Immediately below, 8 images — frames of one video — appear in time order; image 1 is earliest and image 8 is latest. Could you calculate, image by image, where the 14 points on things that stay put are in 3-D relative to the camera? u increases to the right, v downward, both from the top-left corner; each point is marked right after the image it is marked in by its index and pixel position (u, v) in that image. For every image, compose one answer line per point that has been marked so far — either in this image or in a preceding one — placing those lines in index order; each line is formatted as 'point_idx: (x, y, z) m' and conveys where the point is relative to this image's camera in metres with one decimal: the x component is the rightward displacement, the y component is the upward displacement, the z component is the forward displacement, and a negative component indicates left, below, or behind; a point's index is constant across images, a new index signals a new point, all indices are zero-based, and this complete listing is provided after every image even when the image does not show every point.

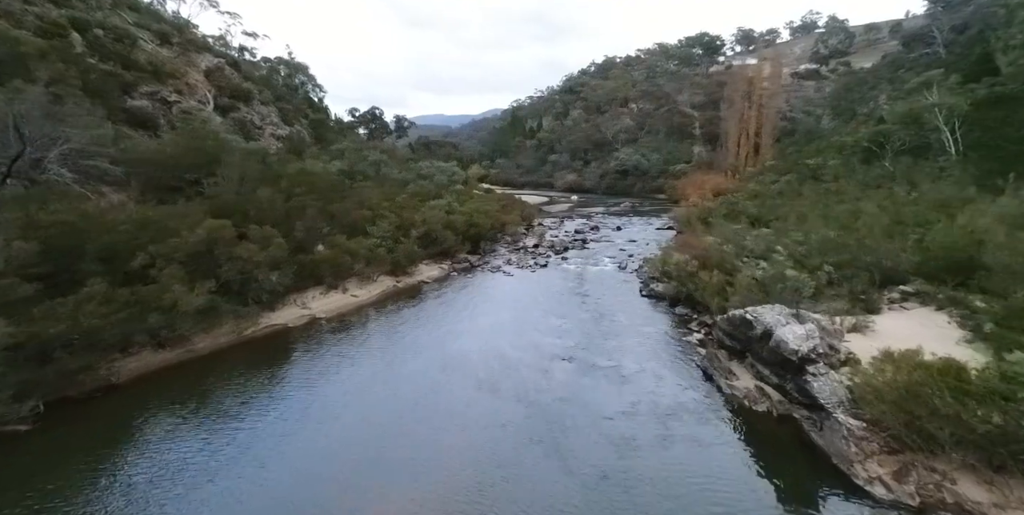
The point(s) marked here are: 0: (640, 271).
0: (+4.3, -0.6, +17.4) m
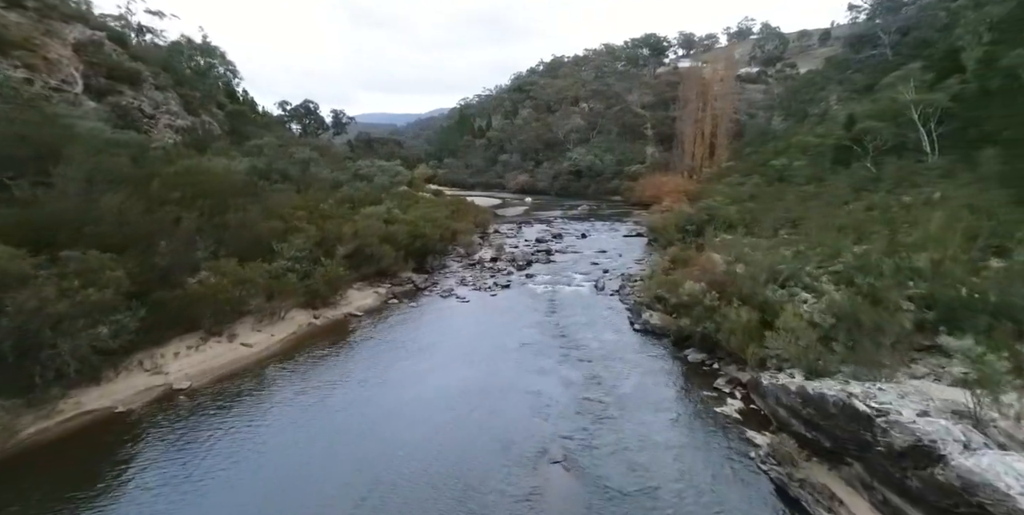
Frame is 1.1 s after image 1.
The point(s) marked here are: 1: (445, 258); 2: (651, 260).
0: (+3.1, -1.1, +14.5) m
1: (-2.6, -0.2, +20.0) m
2: (+4.7, -0.4, +17.8) m
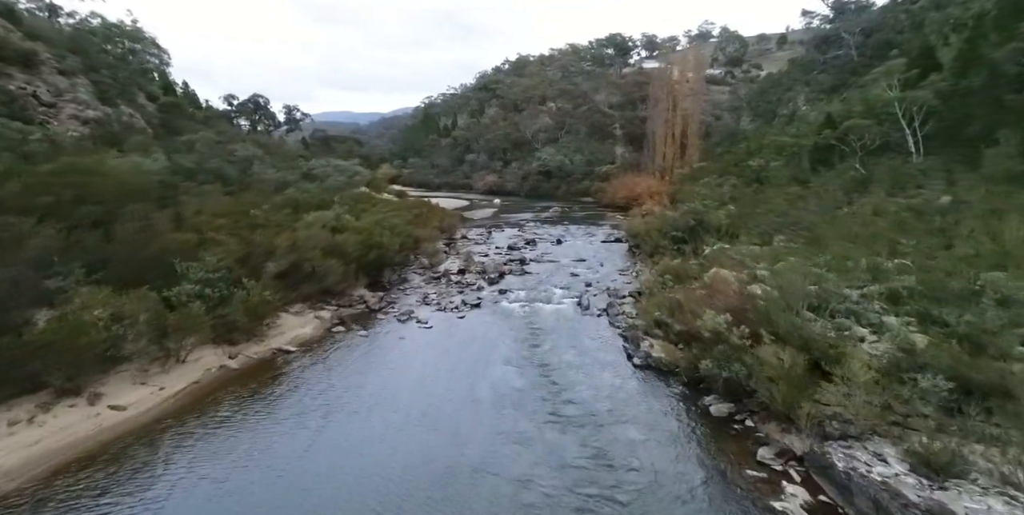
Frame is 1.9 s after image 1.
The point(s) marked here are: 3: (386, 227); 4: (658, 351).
0: (+2.4, -1.4, +12.4) m
1: (-3.6, -0.5, +17.6) m
2: (+3.8, -0.7, +15.8) m
3: (-4.3, +1.0, +18.3) m
4: (+2.6, -1.7, +9.6) m
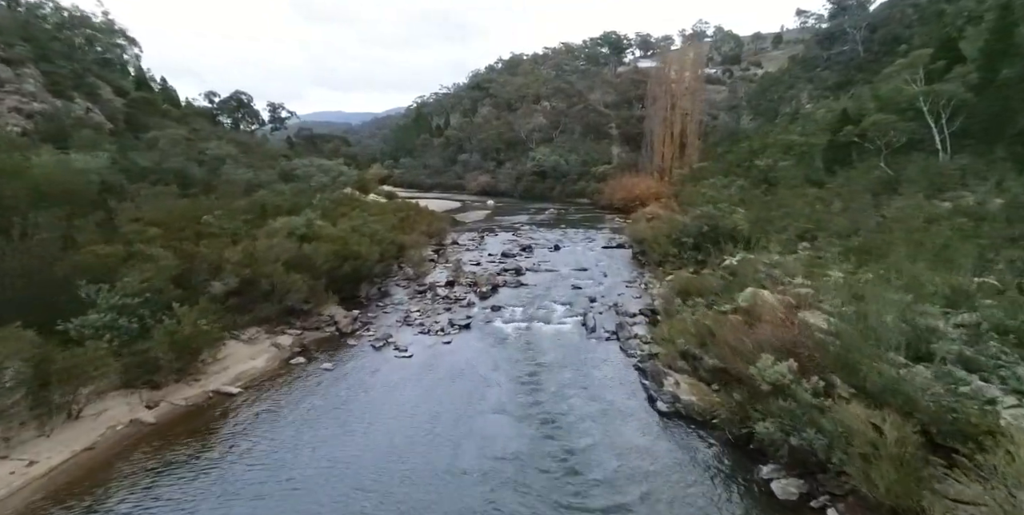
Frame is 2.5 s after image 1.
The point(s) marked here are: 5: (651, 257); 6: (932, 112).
0: (+2.3, -1.7, +10.5) m
1: (-3.8, -0.8, +15.7) m
2: (+3.7, -1.0, +14.0) m
3: (-4.5, +0.6, +16.4) m
4: (+2.5, -2.0, +7.8) m
5: (+5.1, -0.2, +19.5) m
6: (+15.6, +5.5, +19.9) m
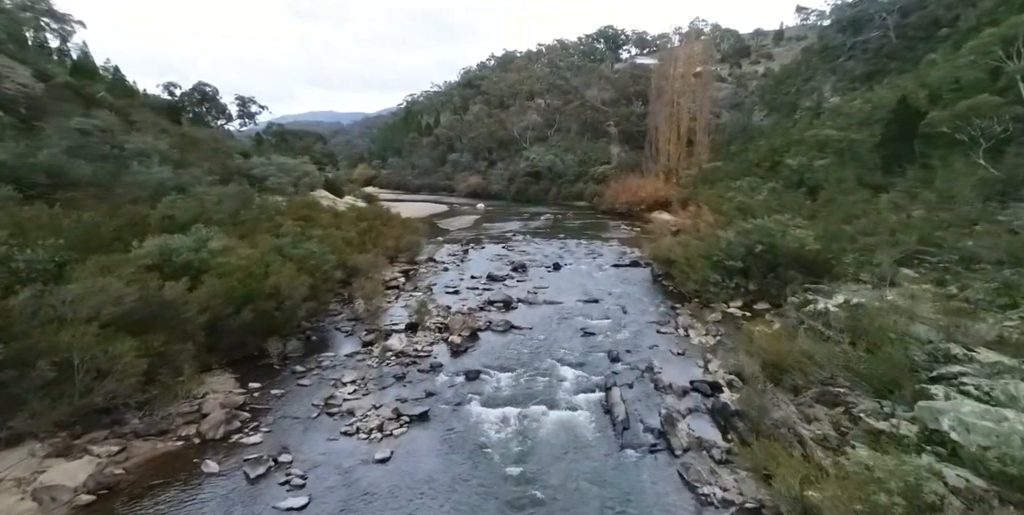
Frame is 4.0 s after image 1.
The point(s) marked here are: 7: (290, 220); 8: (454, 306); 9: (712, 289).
0: (+2.0, -2.4, +5.9) m
1: (-4.1, -1.5, +11.0) m
2: (+3.4, -1.7, +9.3) m
3: (-4.8, -0.1, +11.7) m
4: (+2.3, -2.6, +3.1) m
5: (+4.8, -0.9, +14.9) m
6: (+15.3, +4.8, +15.4) m
7: (-6.7, +1.2, +16.2) m
8: (-1.5, -1.3, +14.0) m
9: (+5.2, -0.8, +14.0) m
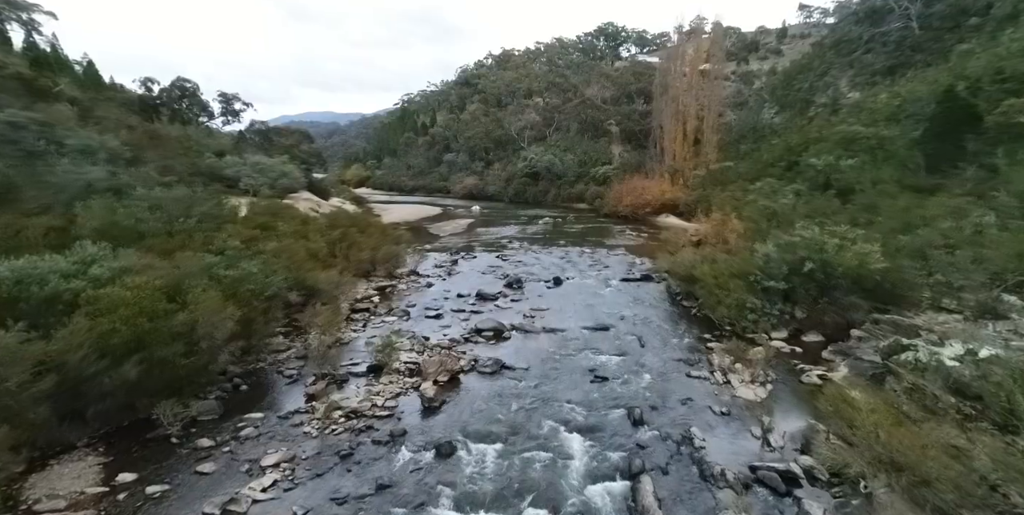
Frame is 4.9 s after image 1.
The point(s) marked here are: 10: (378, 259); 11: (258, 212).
0: (+1.9, -2.8, +3.3) m
1: (-4.2, -1.9, +8.3) m
2: (+3.3, -2.1, +6.8) m
3: (-5.0, -0.5, +9.1) m
4: (+2.2, -3.0, +0.5) m
5: (+4.6, -1.3, +12.3) m
6: (+15.1, +4.3, +12.9) m
7: (-6.8, +0.8, +13.6) m
8: (-1.7, -1.7, +11.4) m
9: (+5.0, -1.2, +11.4) m
10: (-4.4, 0.0, +17.6) m
11: (-8.2, +1.5, +17.4) m
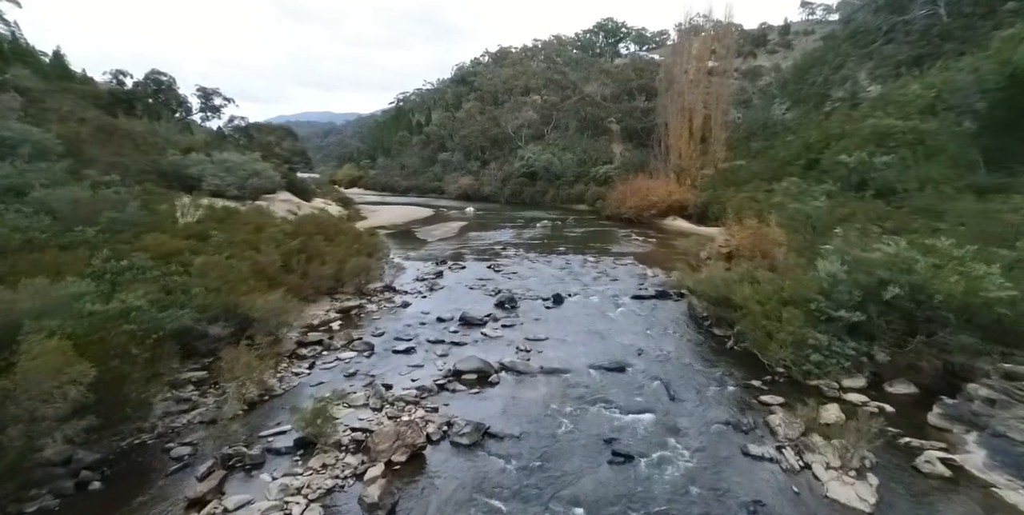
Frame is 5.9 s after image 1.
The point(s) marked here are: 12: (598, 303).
0: (+1.7, -3.1, +0.5) m
1: (-4.4, -2.3, +5.6) m
2: (+3.1, -2.5, +4.0) m
3: (-5.2, -0.8, +6.3) m
4: (+2.1, -3.4, -2.2) m
5: (+4.4, -1.7, +9.6) m
6: (+14.9, +4.0, +10.2) m
7: (-7.0, +0.4, +10.8) m
8: (-1.9, -2.0, +8.6) m
9: (+4.9, -1.6, +8.7) m
10: (-4.6, -0.3, +14.8) m
11: (-8.5, +1.2, +14.6) m
12: (+2.4, -1.2, +14.4) m
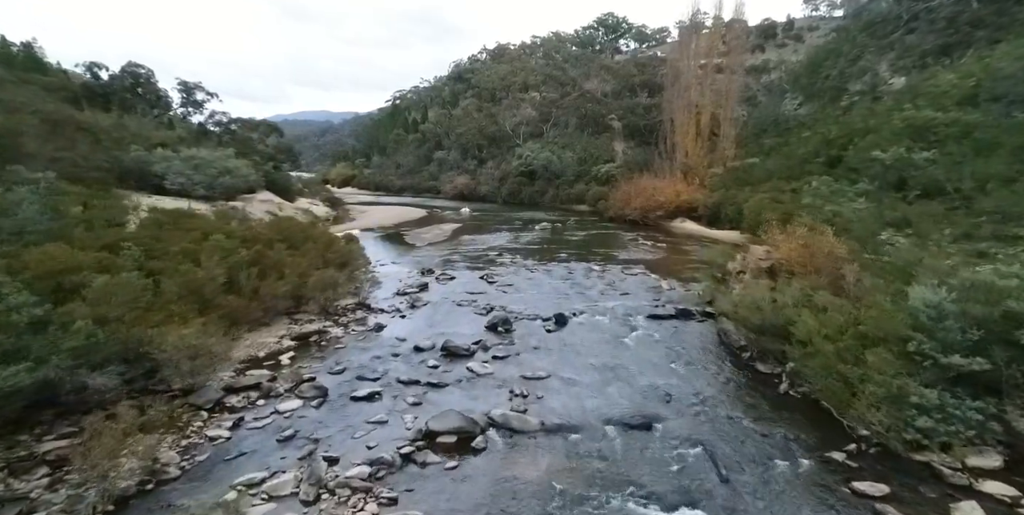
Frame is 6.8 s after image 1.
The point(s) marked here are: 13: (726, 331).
0: (+1.6, -3.4, -1.9) m
1: (-4.5, -2.6, +3.1) m
2: (+3.0, -2.8, +1.6) m
3: (-5.3, -1.1, +3.8) m
4: (+2.0, -3.7, -4.7) m
5: (+4.3, -2.0, +7.2) m
6: (+14.8, +3.7, +7.8) m
7: (-7.2, +0.1, +8.3) m
8: (-2.0, -2.3, +6.2) m
9: (+4.7, -1.9, +6.2) m
10: (-4.7, -0.6, +12.4) m
11: (-8.6, +0.9, +12.1) m
12: (+2.3, -1.5, +12.0) m
13: (+4.3, -1.2, +10.6) m
